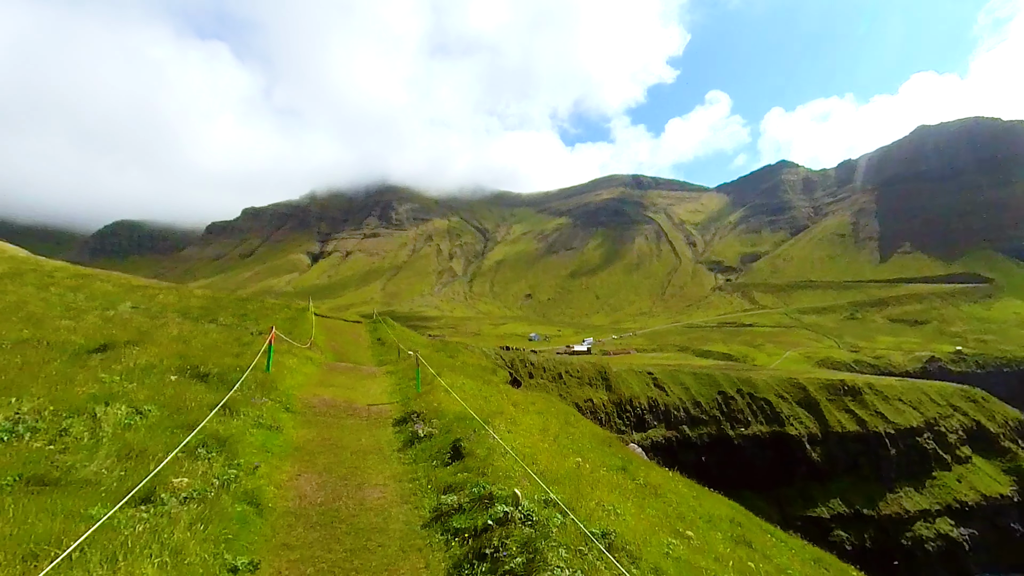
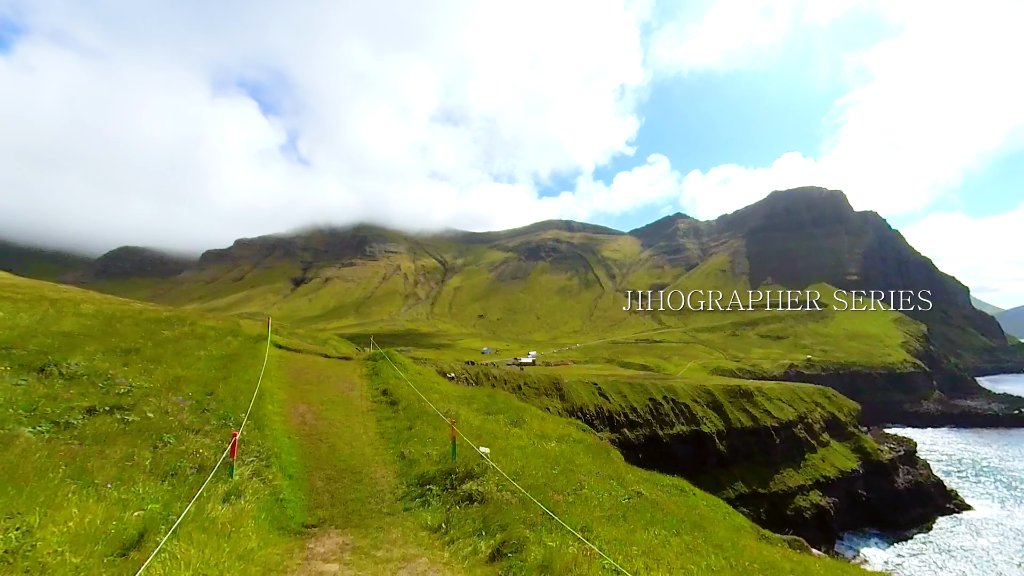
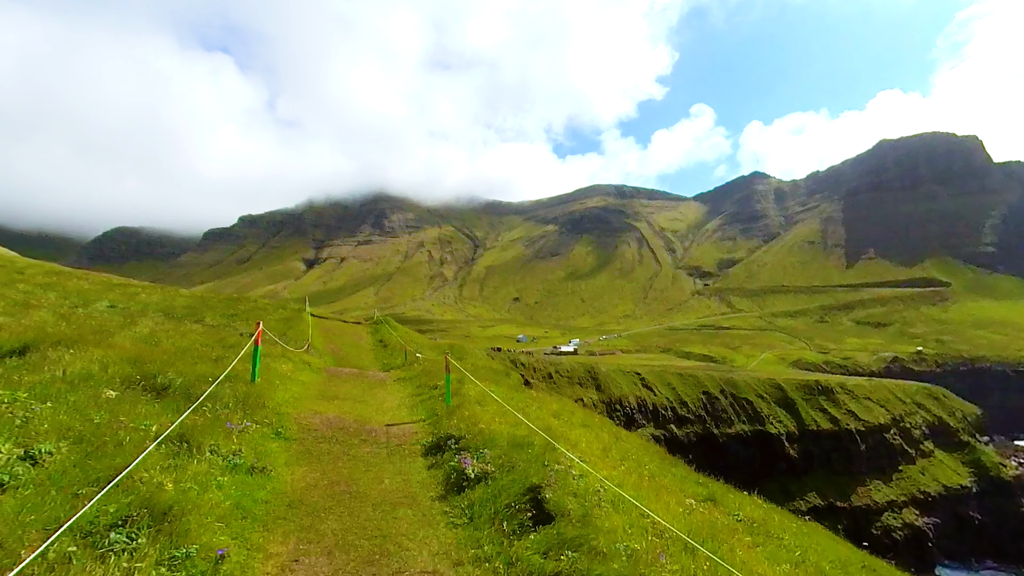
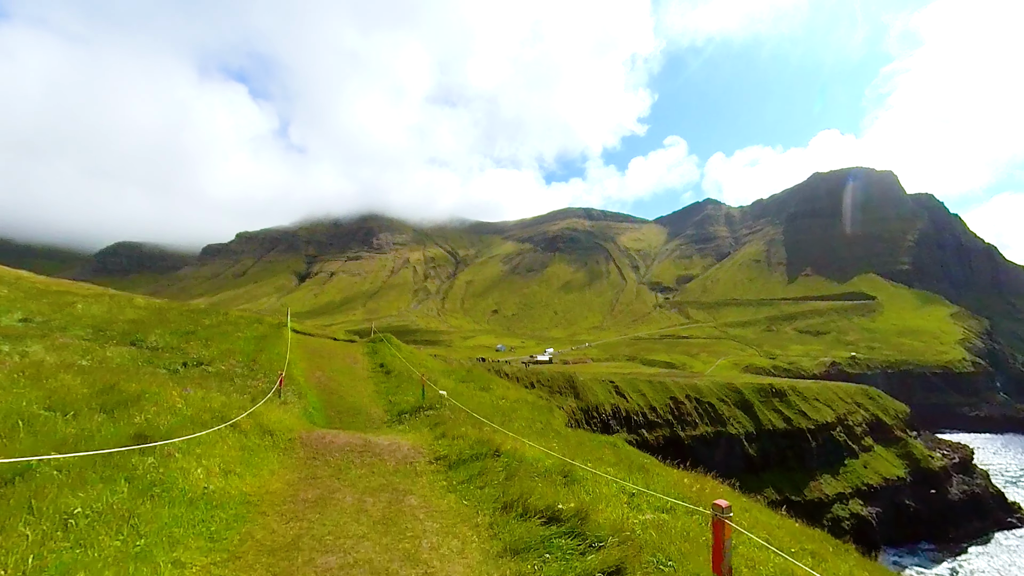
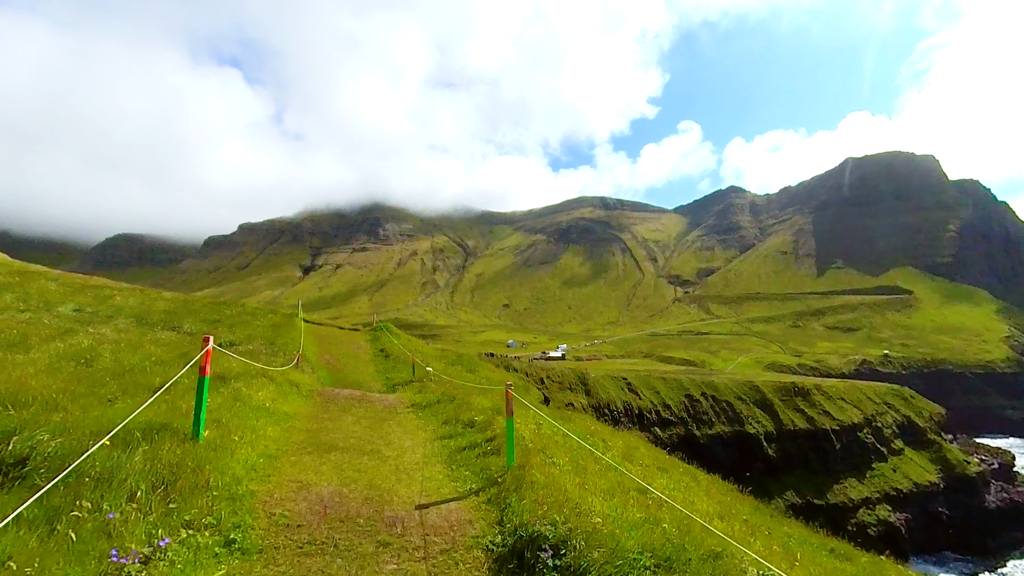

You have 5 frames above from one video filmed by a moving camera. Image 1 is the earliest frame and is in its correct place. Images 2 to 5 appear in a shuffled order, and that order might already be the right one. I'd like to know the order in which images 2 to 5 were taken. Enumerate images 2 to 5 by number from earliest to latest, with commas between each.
3, 5, 4, 2
